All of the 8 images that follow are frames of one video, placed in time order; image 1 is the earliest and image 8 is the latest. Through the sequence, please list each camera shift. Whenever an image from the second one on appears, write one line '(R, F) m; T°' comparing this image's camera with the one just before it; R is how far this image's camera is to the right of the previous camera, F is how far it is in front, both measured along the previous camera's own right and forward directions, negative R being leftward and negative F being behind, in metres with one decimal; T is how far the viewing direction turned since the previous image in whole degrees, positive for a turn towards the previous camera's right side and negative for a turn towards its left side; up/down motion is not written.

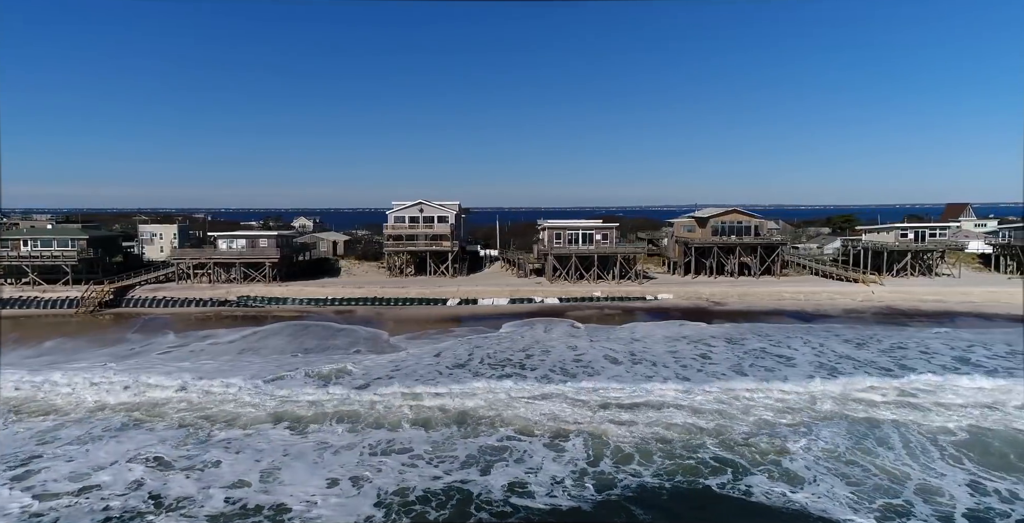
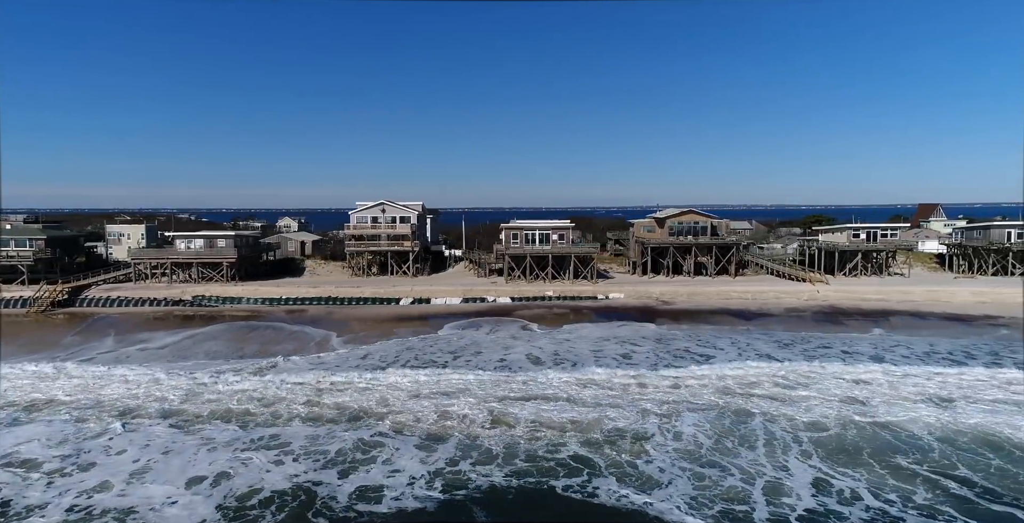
(+2.4, 0.0) m; +1°
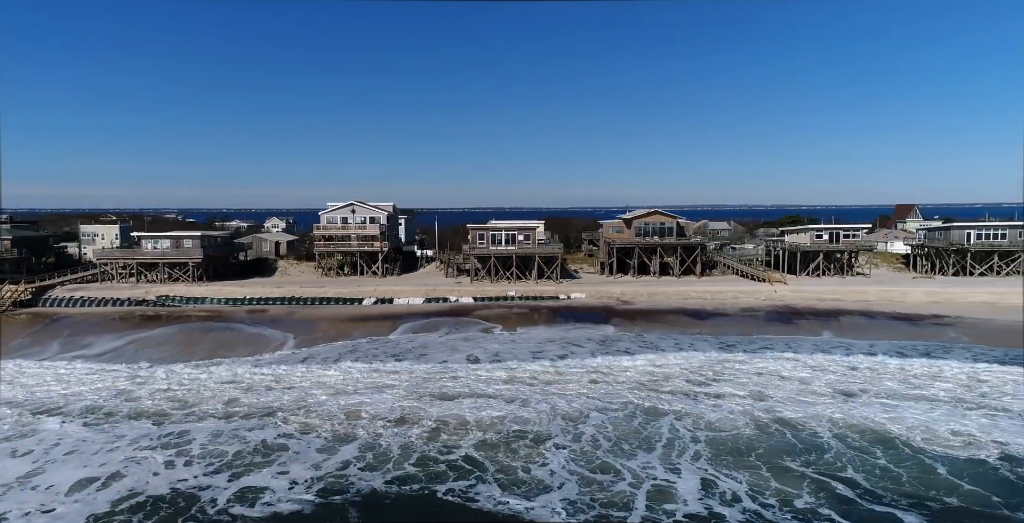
(+1.9, 0.0) m; +1°
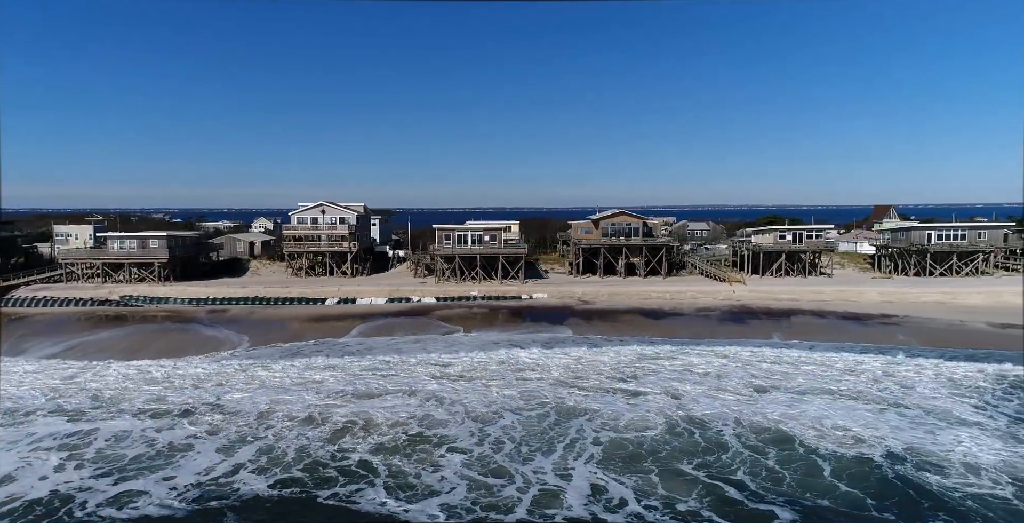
(+1.8, 0.0) m; +1°
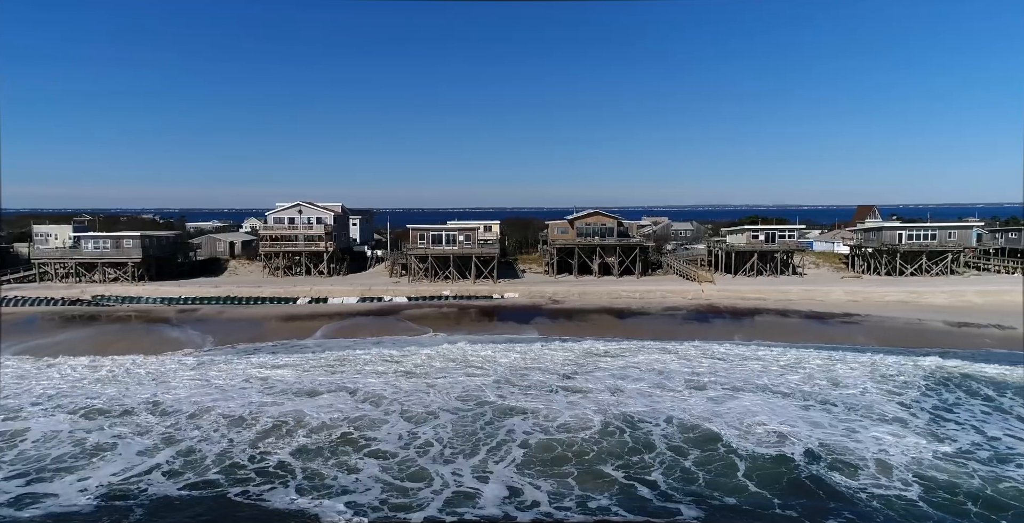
(+1.4, 0.0) m; 0°
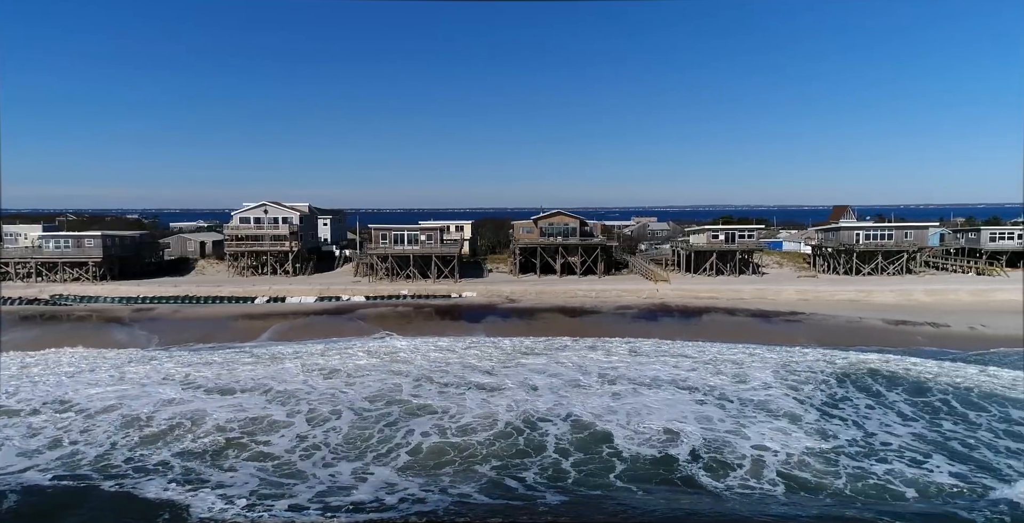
(+2.0, 0.0) m; +1°
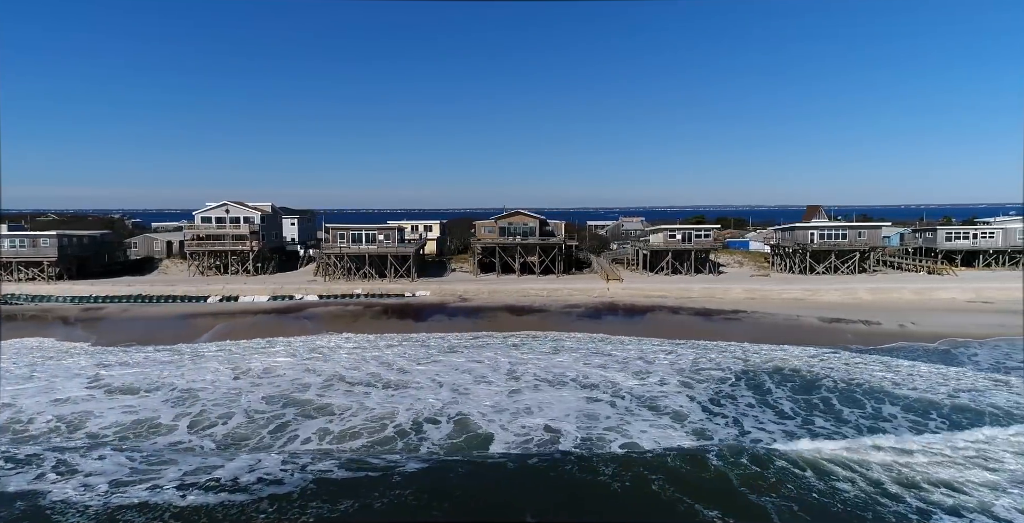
(+2.2, +0.1) m; +1°
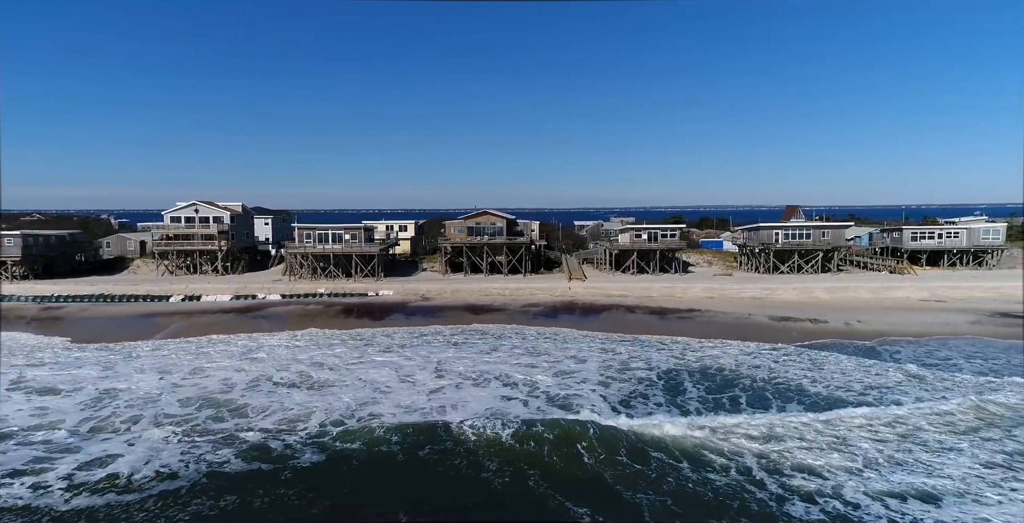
(+1.7, +0.1) m; +1°
